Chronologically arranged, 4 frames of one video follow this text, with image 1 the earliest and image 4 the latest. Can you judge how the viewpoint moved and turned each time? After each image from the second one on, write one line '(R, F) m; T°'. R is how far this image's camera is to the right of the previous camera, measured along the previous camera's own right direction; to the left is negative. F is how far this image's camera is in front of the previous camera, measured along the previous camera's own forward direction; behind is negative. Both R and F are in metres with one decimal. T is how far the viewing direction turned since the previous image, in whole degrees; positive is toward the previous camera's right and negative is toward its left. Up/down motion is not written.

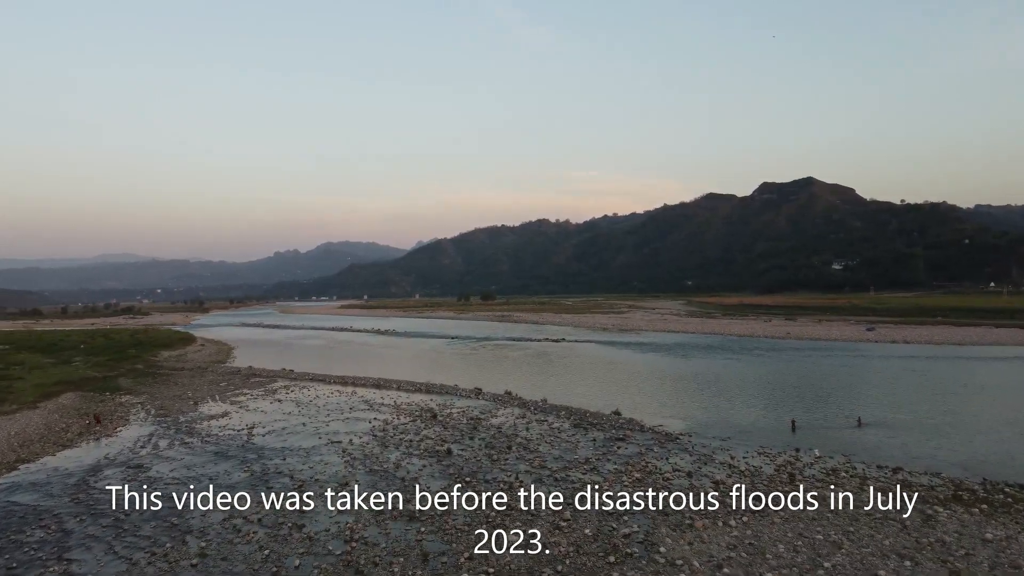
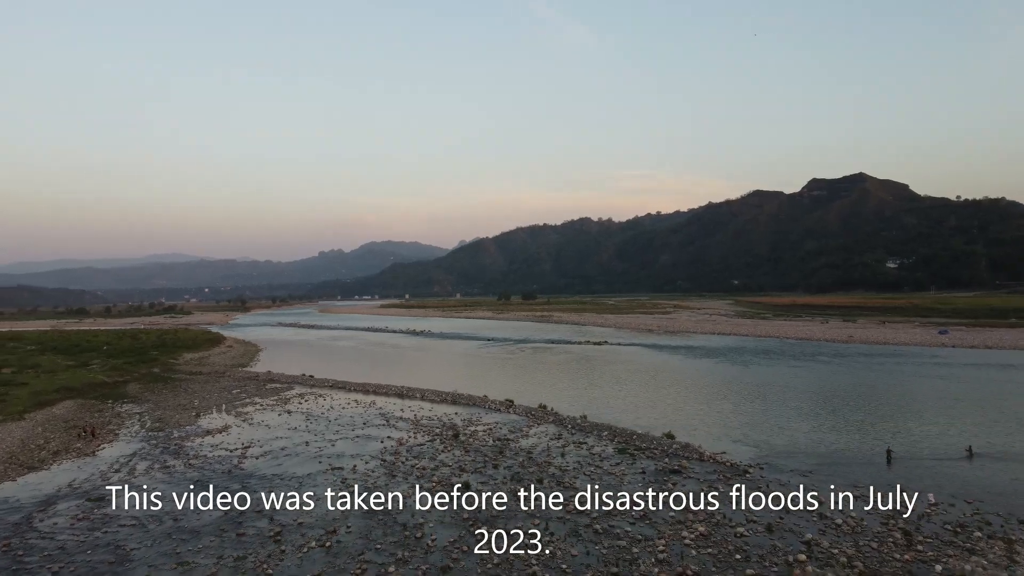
(+0.2, +2.6) m; -4°
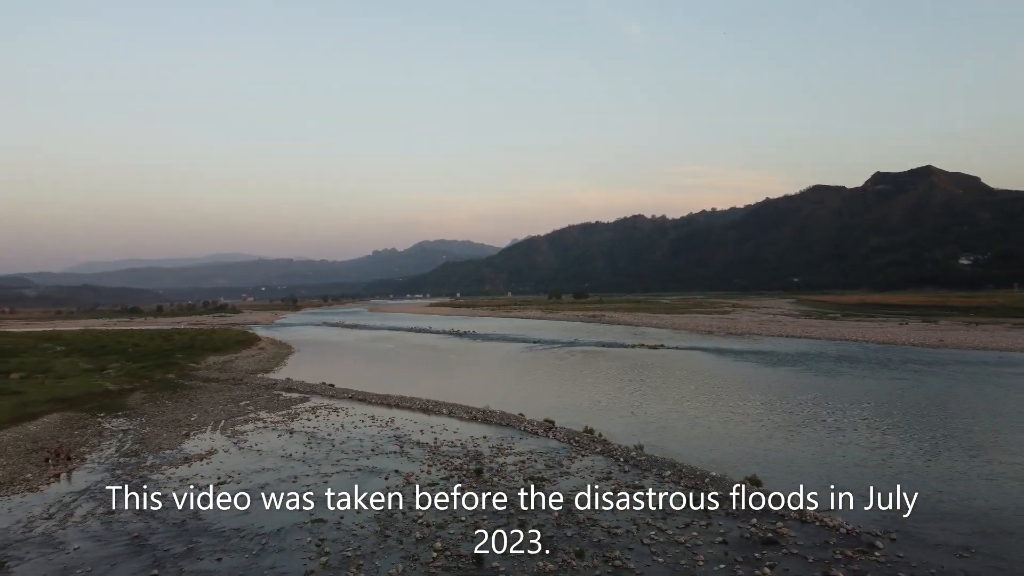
(+0.3, +3.3) m; -5°
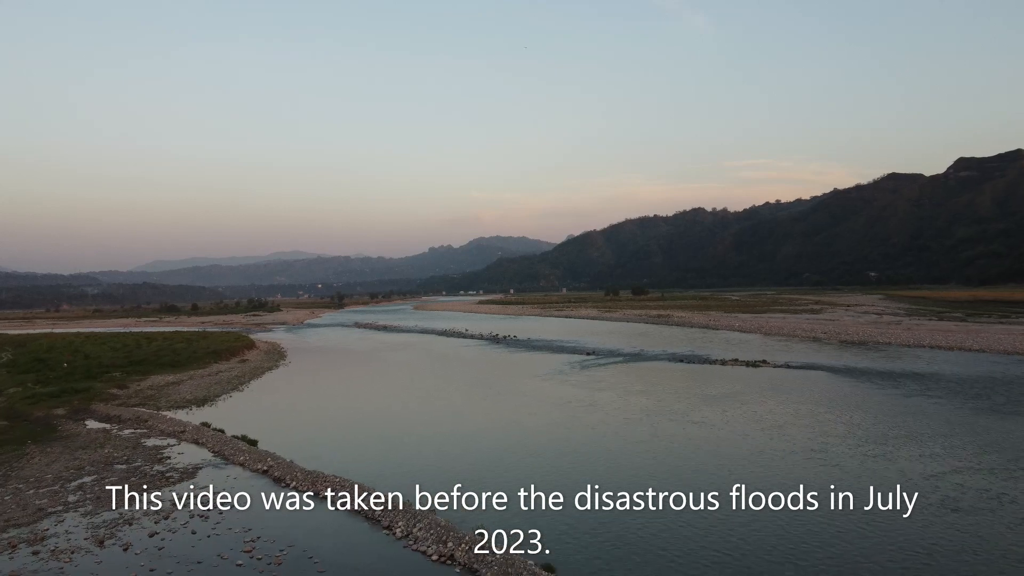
(+0.6, +9.4) m; -6°
